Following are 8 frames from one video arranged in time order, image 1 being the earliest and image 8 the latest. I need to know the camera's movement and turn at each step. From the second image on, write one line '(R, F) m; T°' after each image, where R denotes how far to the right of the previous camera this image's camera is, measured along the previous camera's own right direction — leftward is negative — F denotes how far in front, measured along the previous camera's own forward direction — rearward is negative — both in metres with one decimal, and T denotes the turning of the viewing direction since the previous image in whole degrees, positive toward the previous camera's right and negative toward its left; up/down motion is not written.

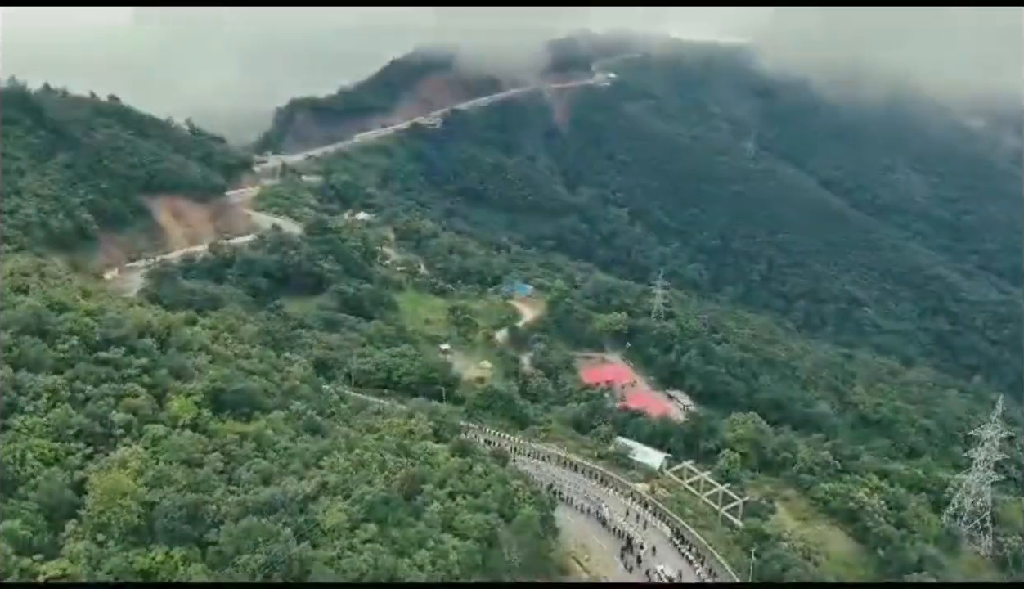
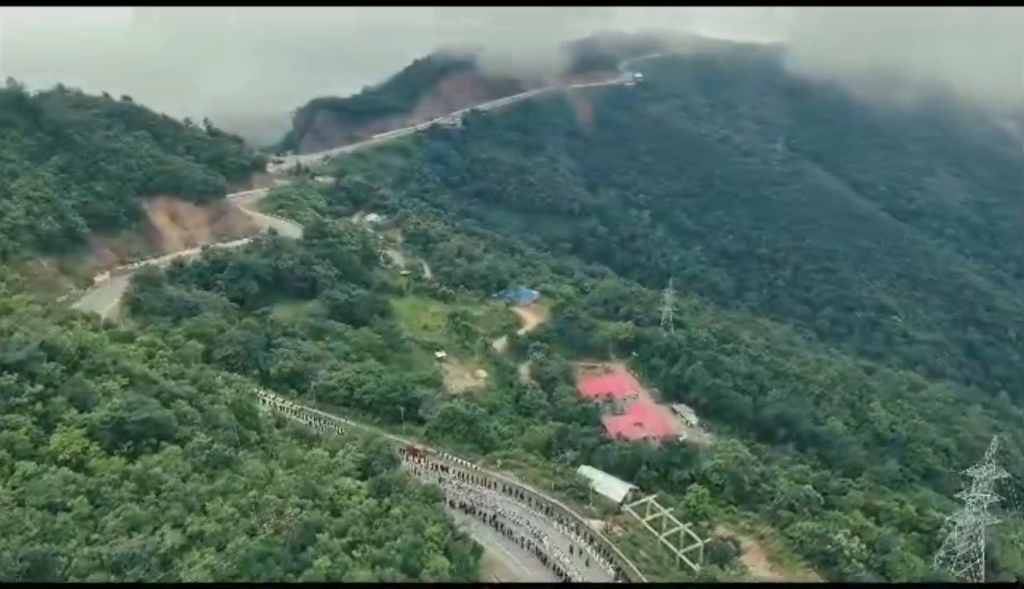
(+2.2, +1.4) m; -3°
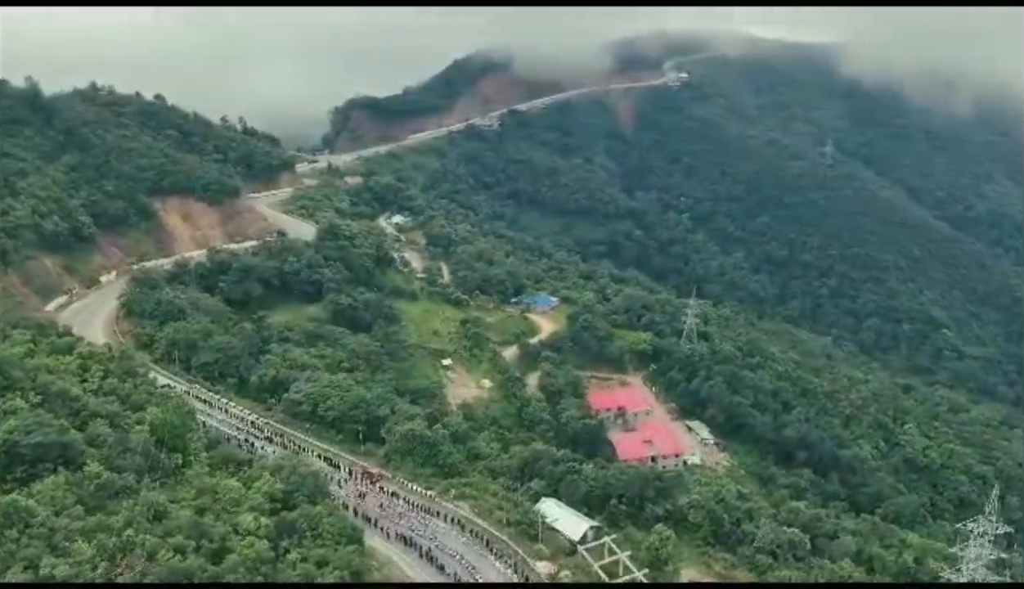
(+2.4, +1.5) m; -4°
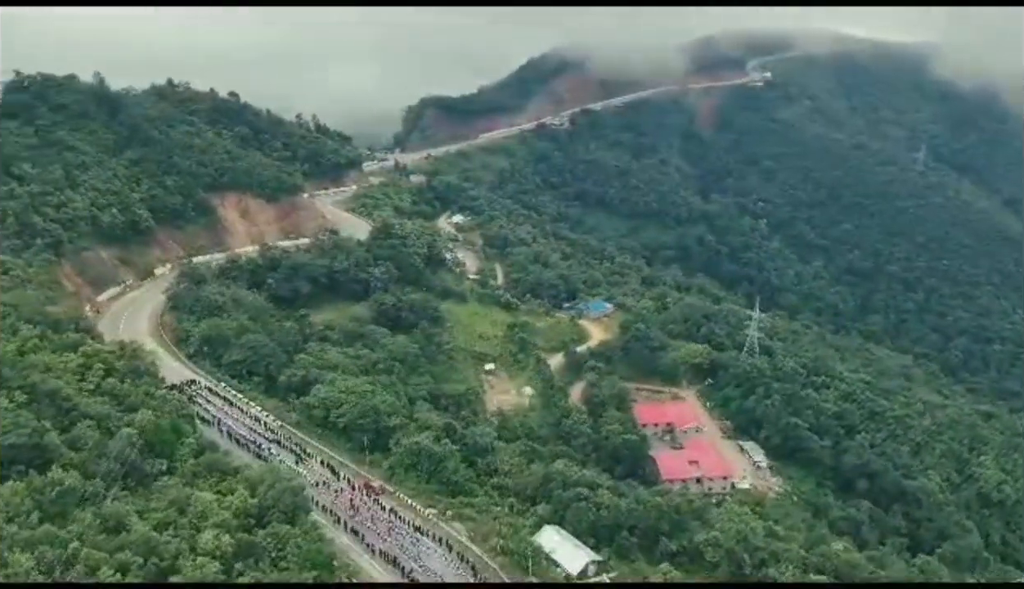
(+1.7, +1.2) m; -6°
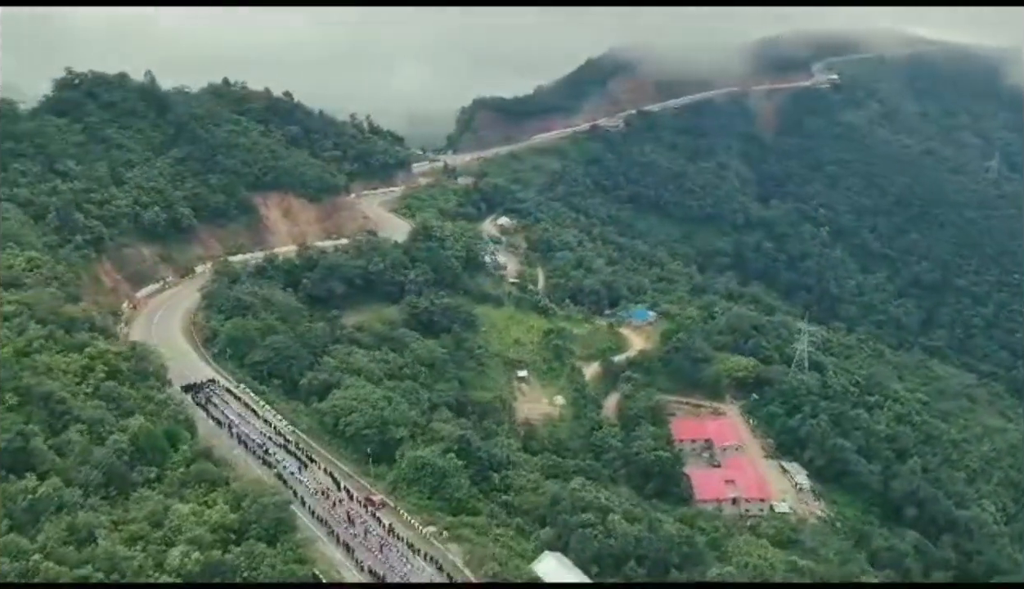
(+1.3, +0.9) m; -4°
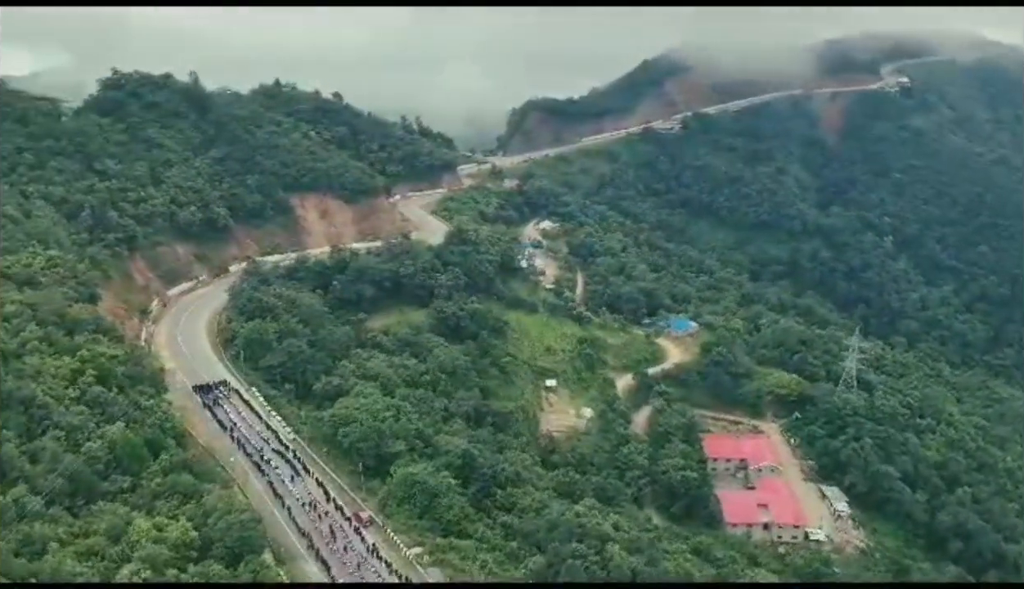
(+1.5, +1.0) m; -4°
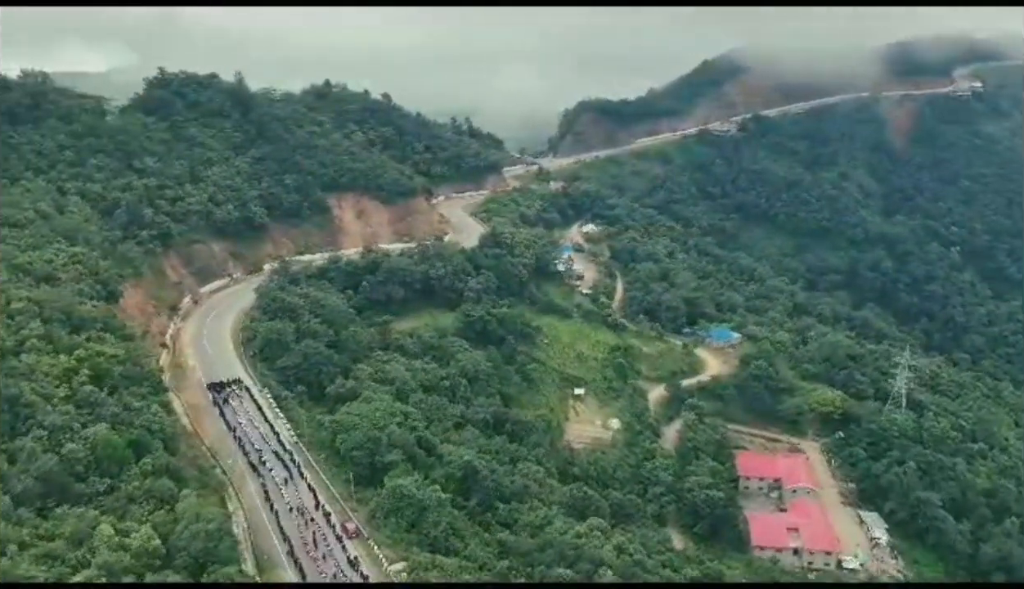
(+1.6, +0.8) m; -5°
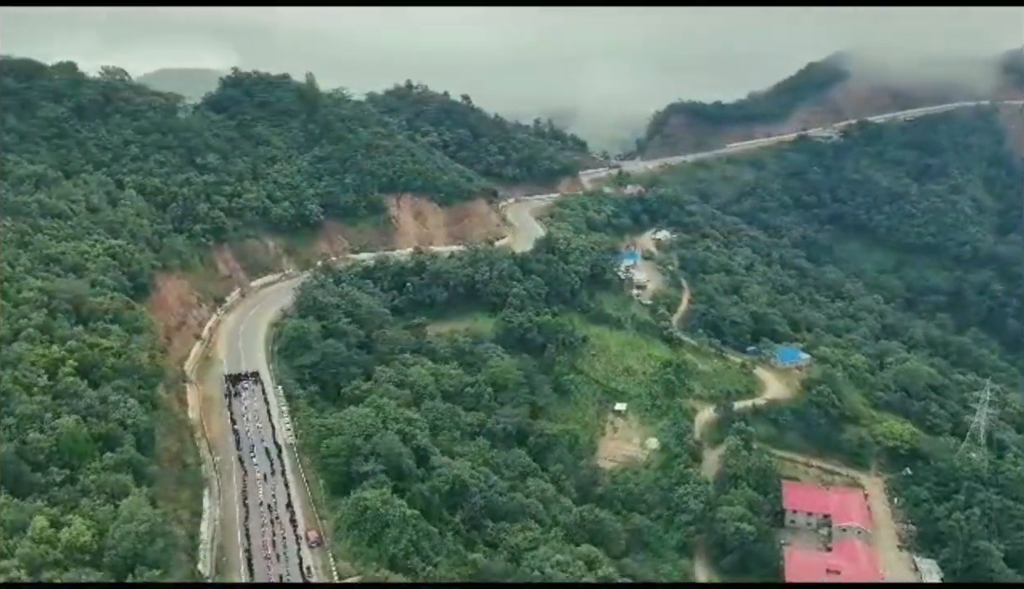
(+3.1, +1.1) m; -8°
